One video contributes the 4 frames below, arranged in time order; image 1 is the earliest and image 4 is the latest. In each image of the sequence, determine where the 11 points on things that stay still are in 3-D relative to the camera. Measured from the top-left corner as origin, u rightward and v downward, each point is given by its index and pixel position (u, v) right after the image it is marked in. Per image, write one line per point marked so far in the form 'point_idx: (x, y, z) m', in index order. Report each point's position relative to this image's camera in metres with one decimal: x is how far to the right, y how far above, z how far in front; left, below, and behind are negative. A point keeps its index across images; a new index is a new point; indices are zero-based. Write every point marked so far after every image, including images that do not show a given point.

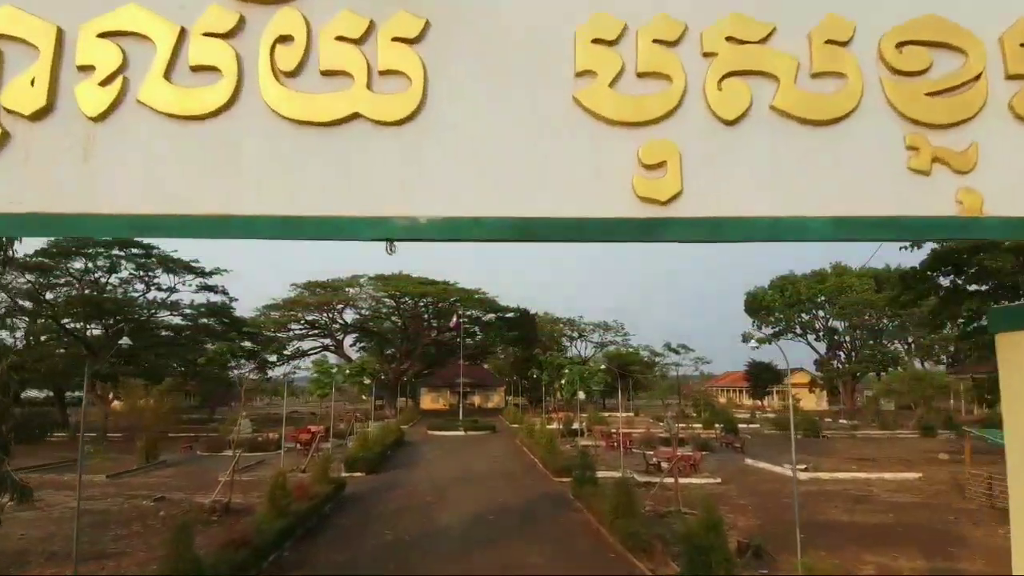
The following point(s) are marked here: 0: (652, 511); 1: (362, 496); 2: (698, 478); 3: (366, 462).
0: (+2.2, -3.6, +12.5) m
1: (-2.8, -3.8, +14.4) m
2: (+4.3, -4.3, +17.8) m
3: (-3.4, -4.1, +18.0) m
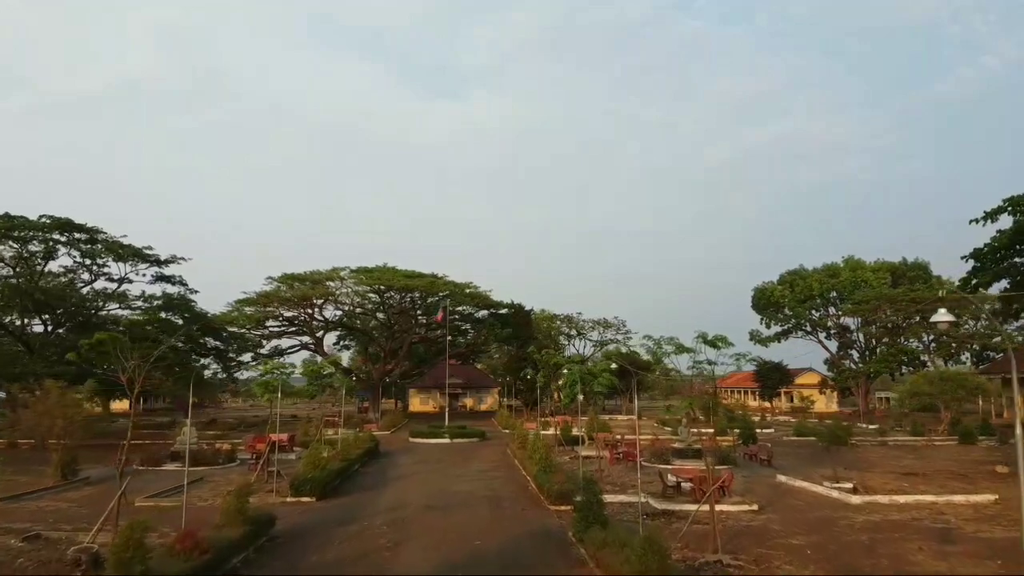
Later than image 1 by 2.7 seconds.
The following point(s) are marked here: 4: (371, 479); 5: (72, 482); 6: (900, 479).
0: (+2.0, -3.2, +9.0) m
1: (-3.0, -3.5, +10.9) m
2: (+4.0, -4.0, +14.3) m
3: (-3.6, -3.7, +14.6) m
4: (-3.3, -4.4, +18.0) m
5: (-10.1, -4.4, +17.9) m
6: (+9.3, -4.5, +18.6) m
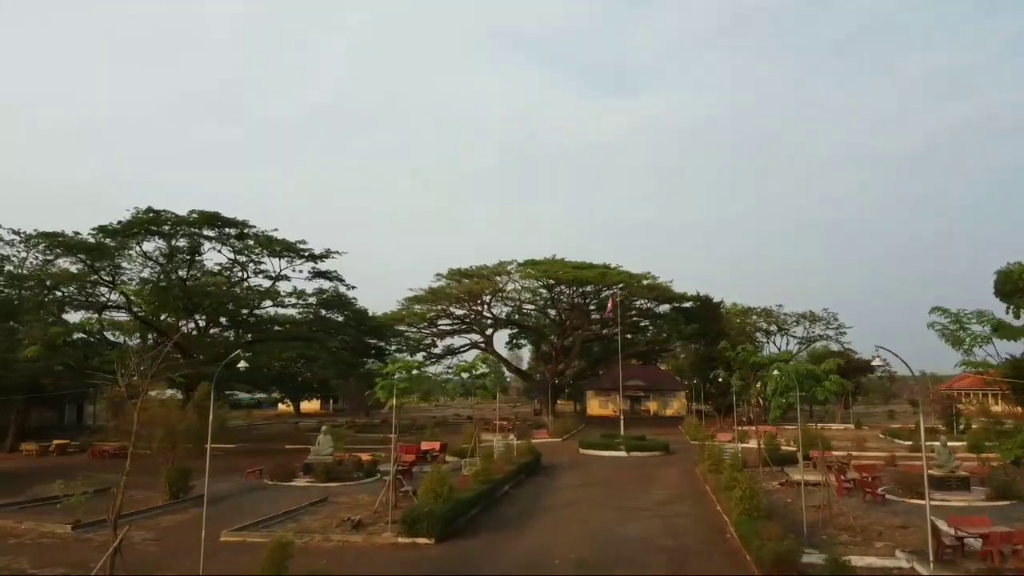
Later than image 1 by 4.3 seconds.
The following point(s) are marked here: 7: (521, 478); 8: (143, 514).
0: (+3.1, -2.7, +4.3) m
1: (-1.3, -3.1, +7.3) m
2: (+6.3, -3.4, +9.0) m
3: (-1.1, -3.3, +11.0) m
4: (+0.1, -4.0, +14.2) m
5: (-6.5, -4.2, +15.7) m
6: (+12.4, -3.8, +11.9) m
7: (+0.2, -4.4, +18.0) m
8: (-6.6, -4.2, +14.4) m
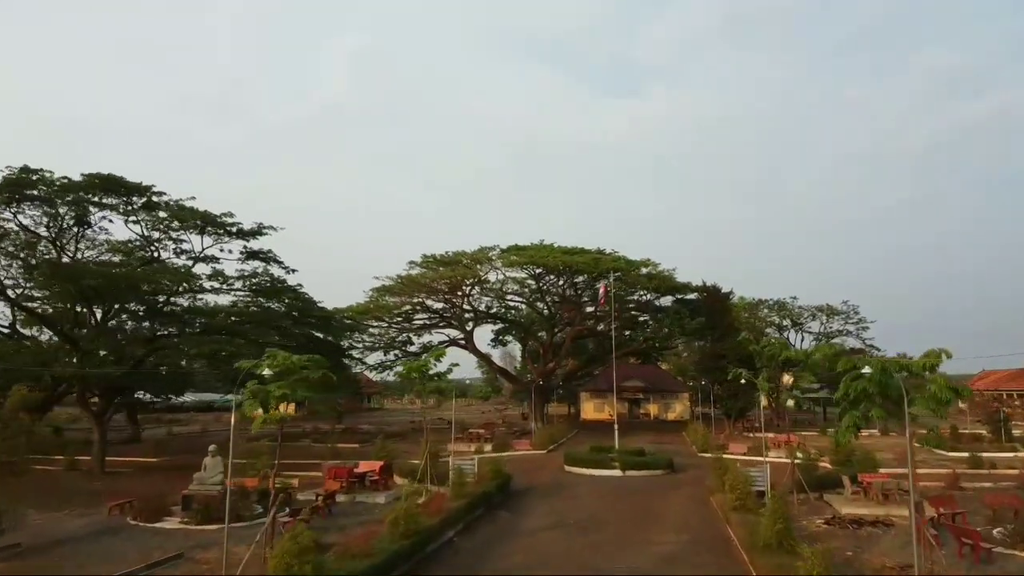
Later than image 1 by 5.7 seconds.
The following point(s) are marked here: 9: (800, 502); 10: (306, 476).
0: (+2.3, -2.2, -0.4) m
1: (-2.1, -2.6, +2.6) m
2: (+5.5, -2.8, +4.3) m
3: (-1.9, -2.8, +6.3) m
4: (-0.7, -3.5, +9.5) m
5: (-7.4, -3.7, +11.0) m
6: (+11.6, -3.2, +7.2) m
7: (-0.6, -3.9, +13.3) m
8: (-7.5, -3.6, +9.7) m
9: (+5.3, -3.9, +14.4) m
10: (-4.5, -3.9, +17.0) m
